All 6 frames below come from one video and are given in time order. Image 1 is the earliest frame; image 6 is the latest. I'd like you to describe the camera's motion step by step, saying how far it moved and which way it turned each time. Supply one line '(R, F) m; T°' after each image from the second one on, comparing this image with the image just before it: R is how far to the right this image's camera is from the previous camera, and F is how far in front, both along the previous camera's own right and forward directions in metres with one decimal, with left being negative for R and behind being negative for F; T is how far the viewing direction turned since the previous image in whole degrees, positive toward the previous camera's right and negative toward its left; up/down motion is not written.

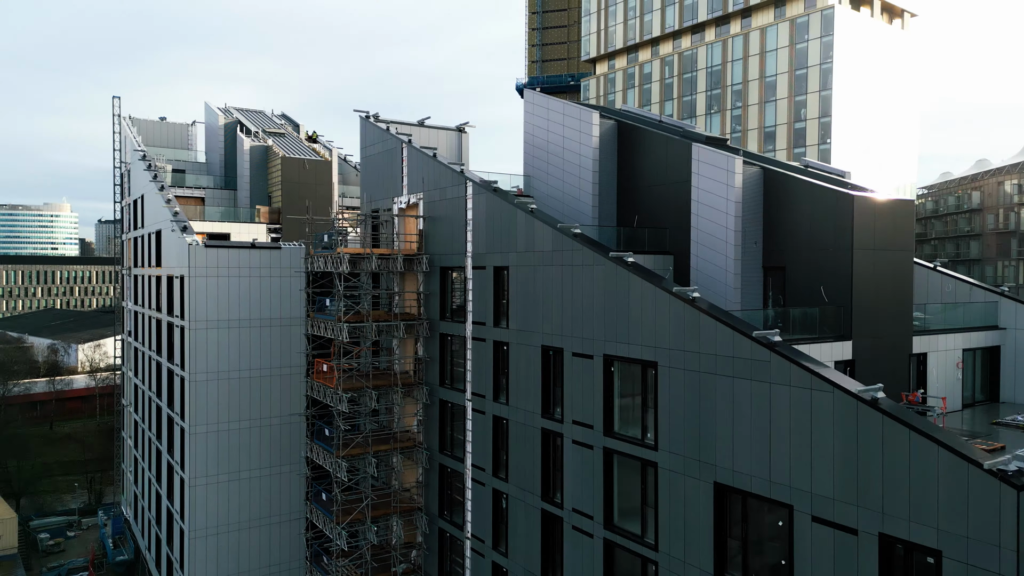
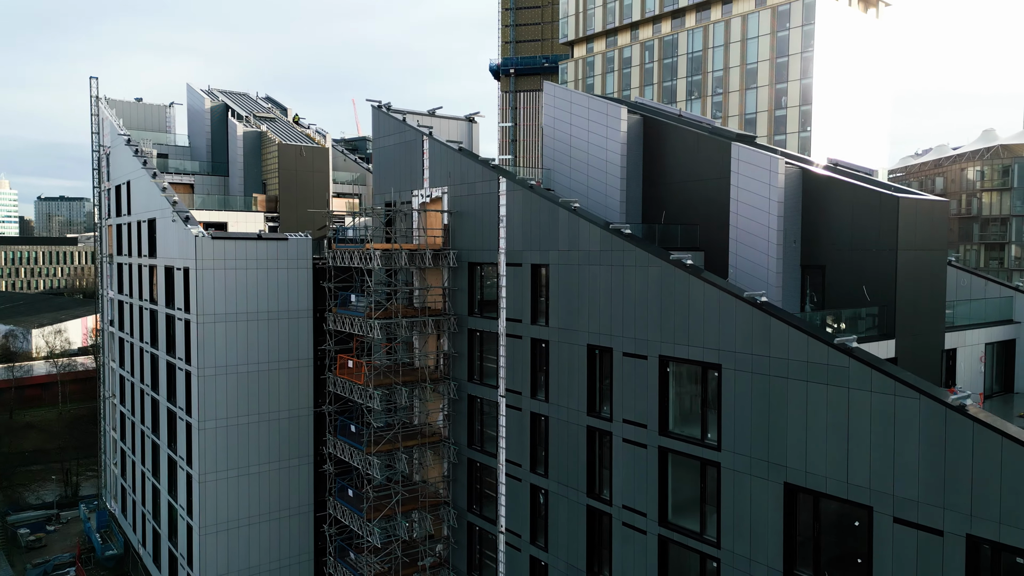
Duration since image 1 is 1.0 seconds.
(-2.9, +0.1) m; +3°
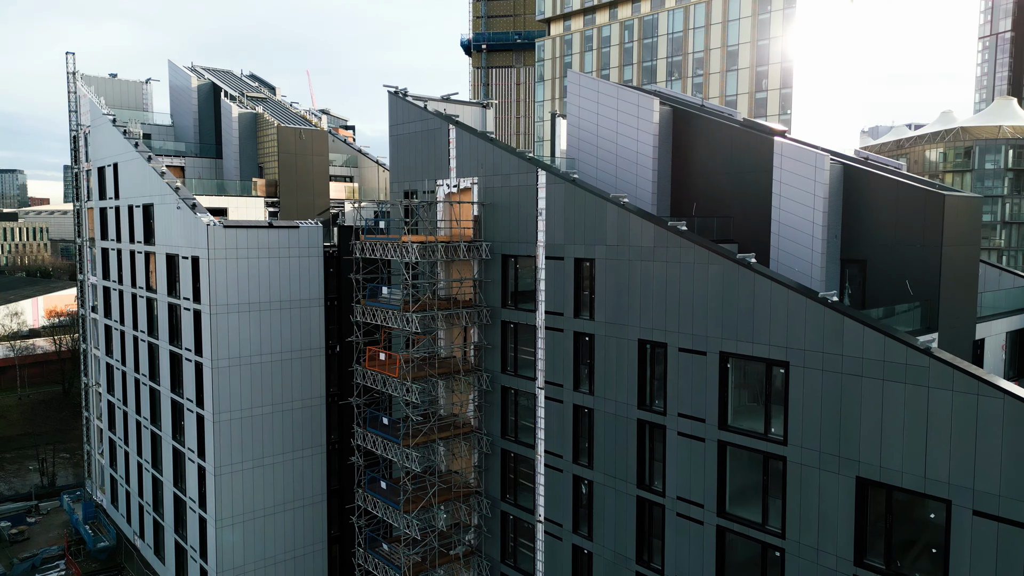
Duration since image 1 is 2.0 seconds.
(-3.2, +0.1) m; +4°
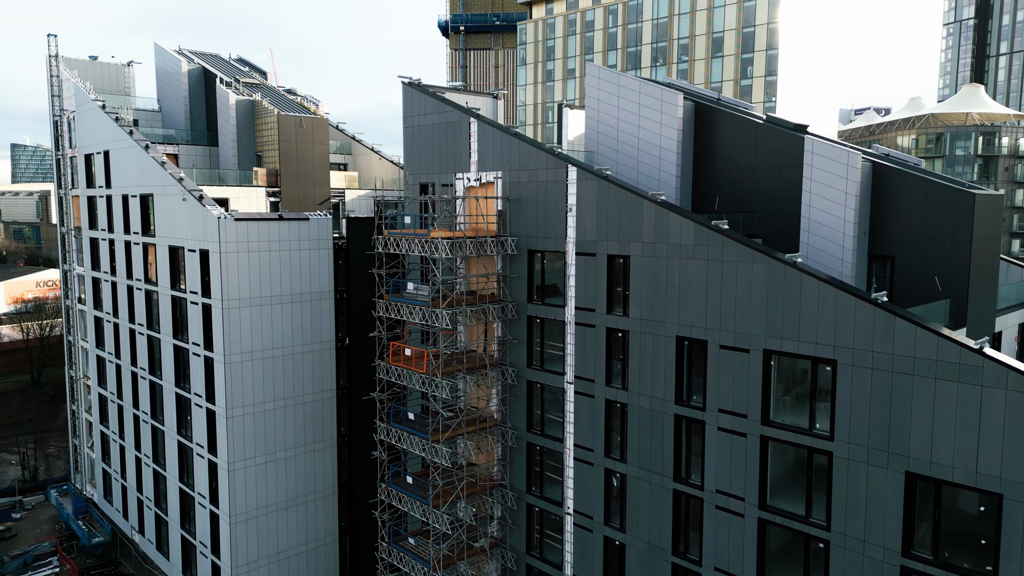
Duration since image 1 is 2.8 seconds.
(-2.5, 0.0) m; +3°
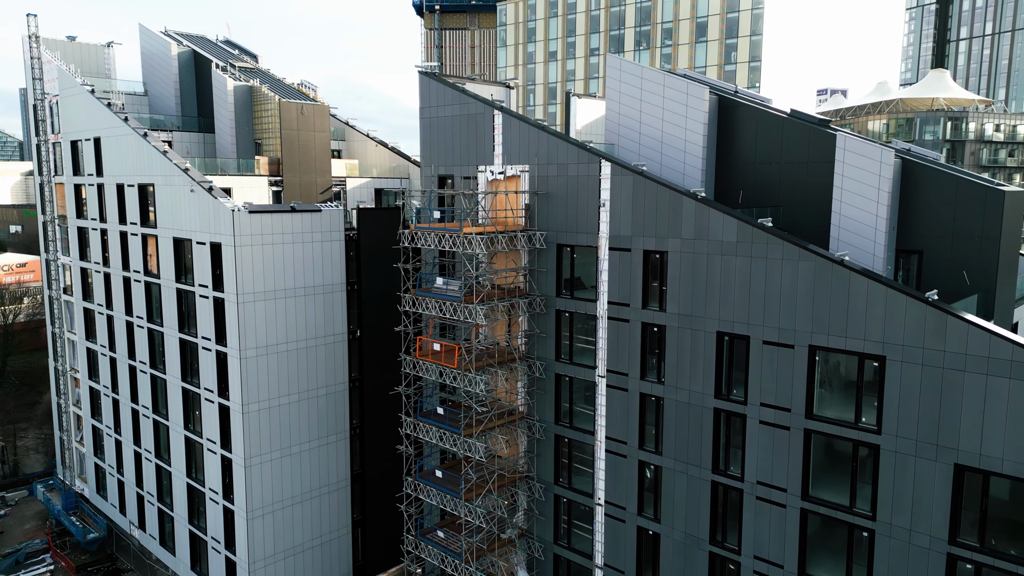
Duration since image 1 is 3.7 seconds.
(-2.7, +0.1) m; +3°
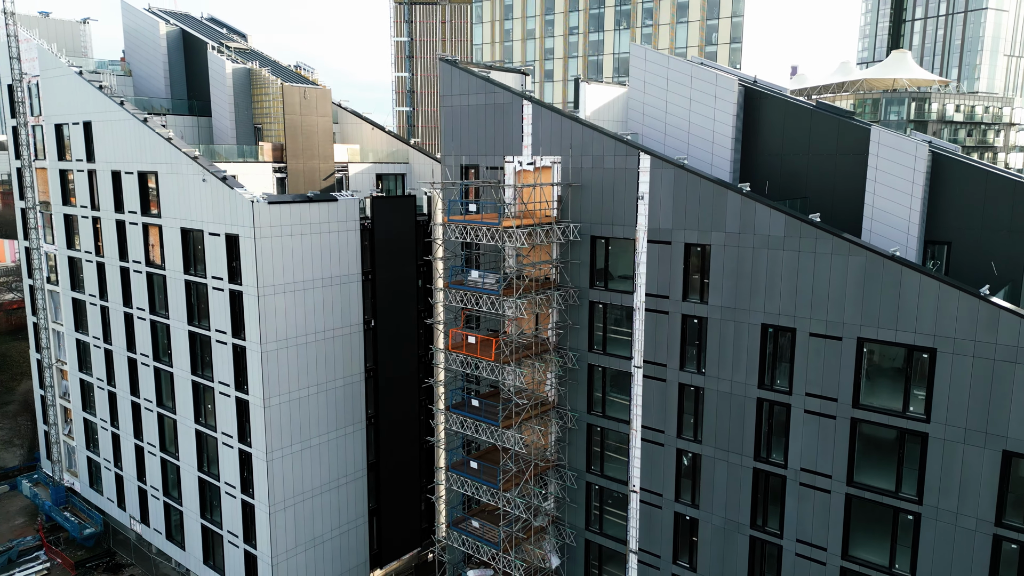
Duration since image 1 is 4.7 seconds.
(-3.3, +0.1) m; +4°
